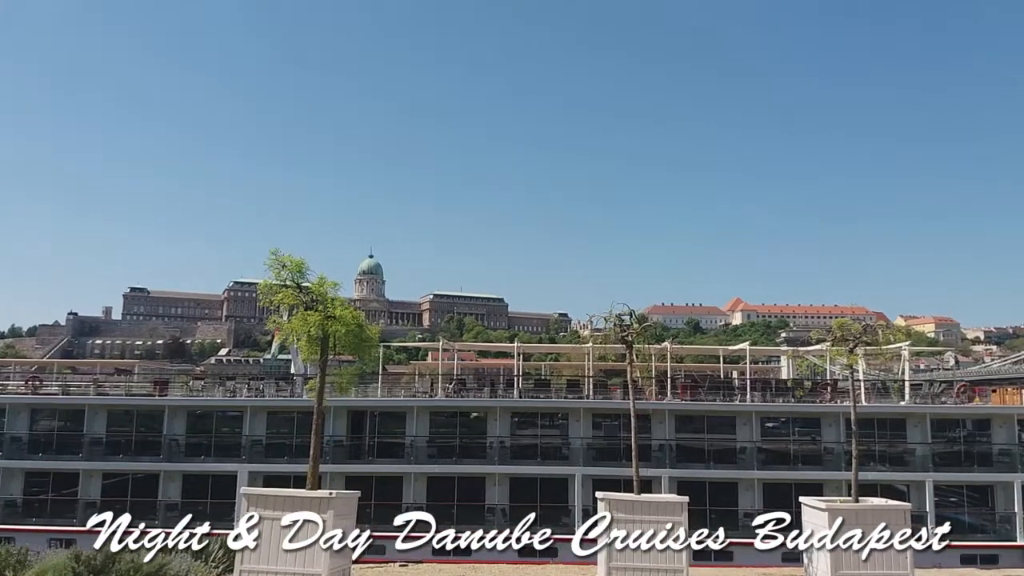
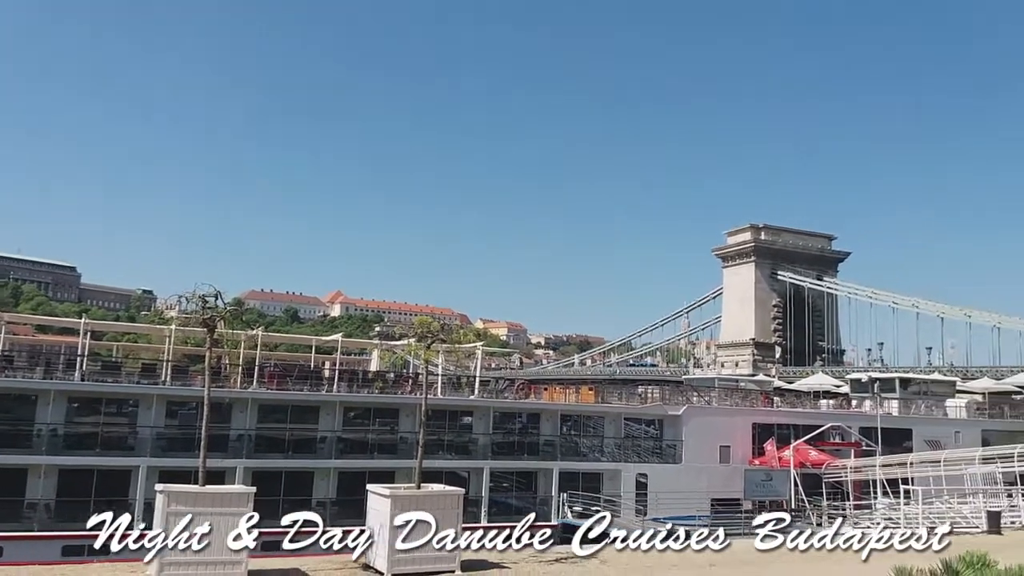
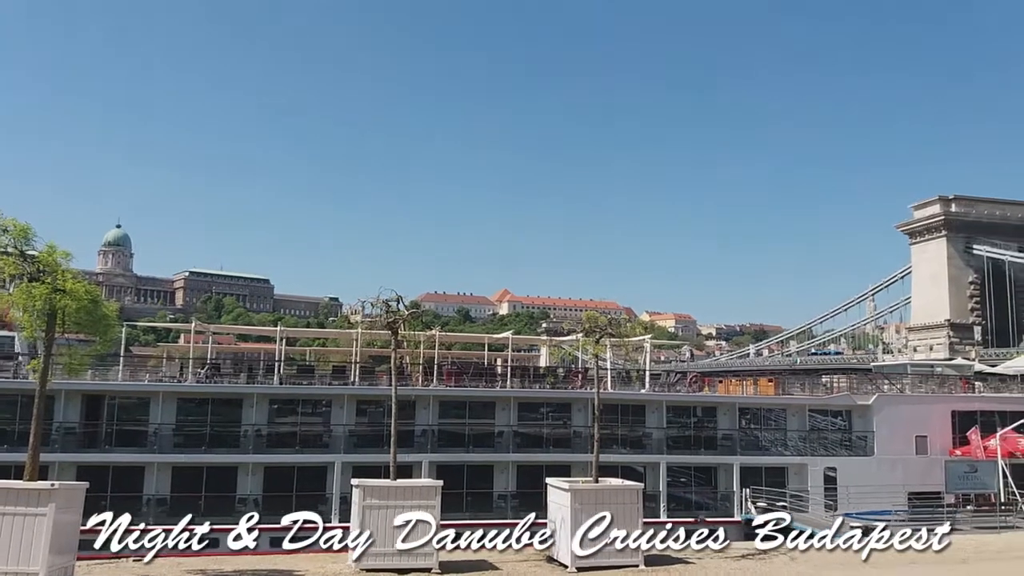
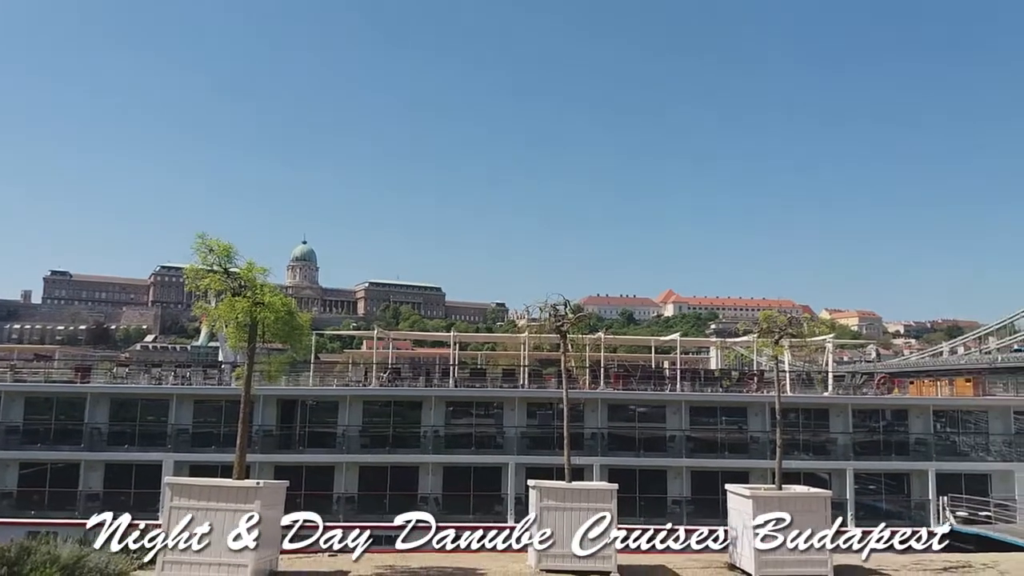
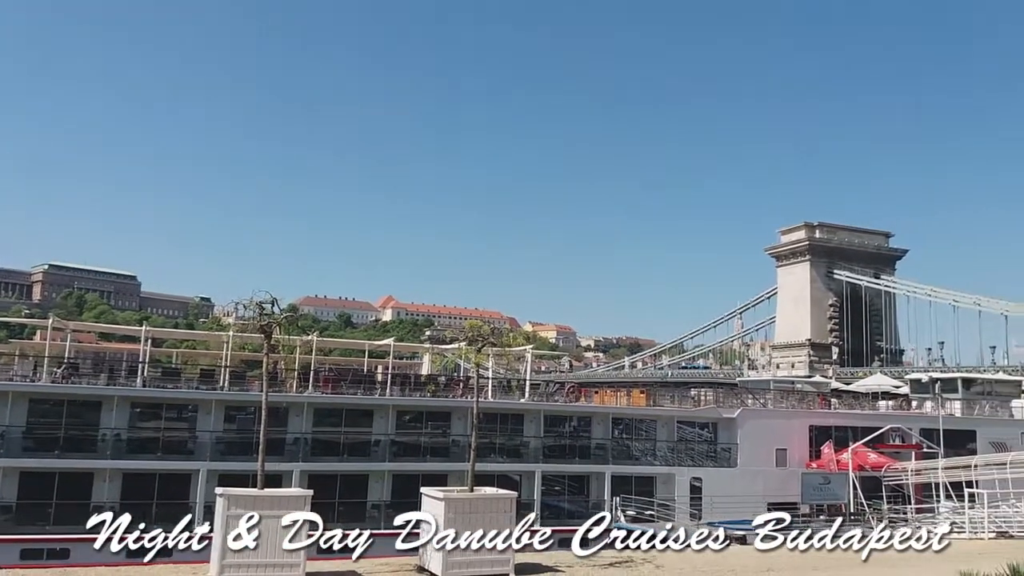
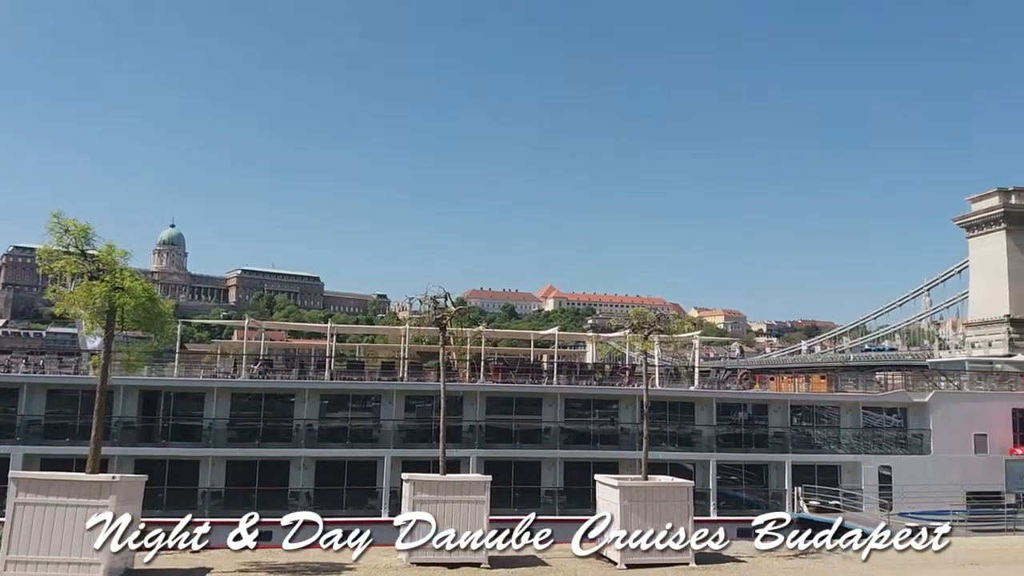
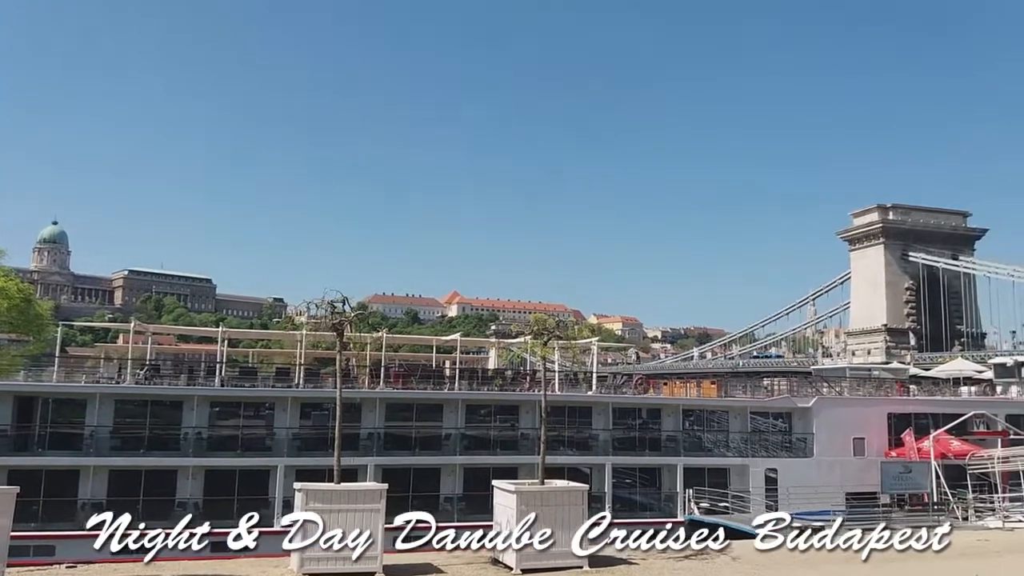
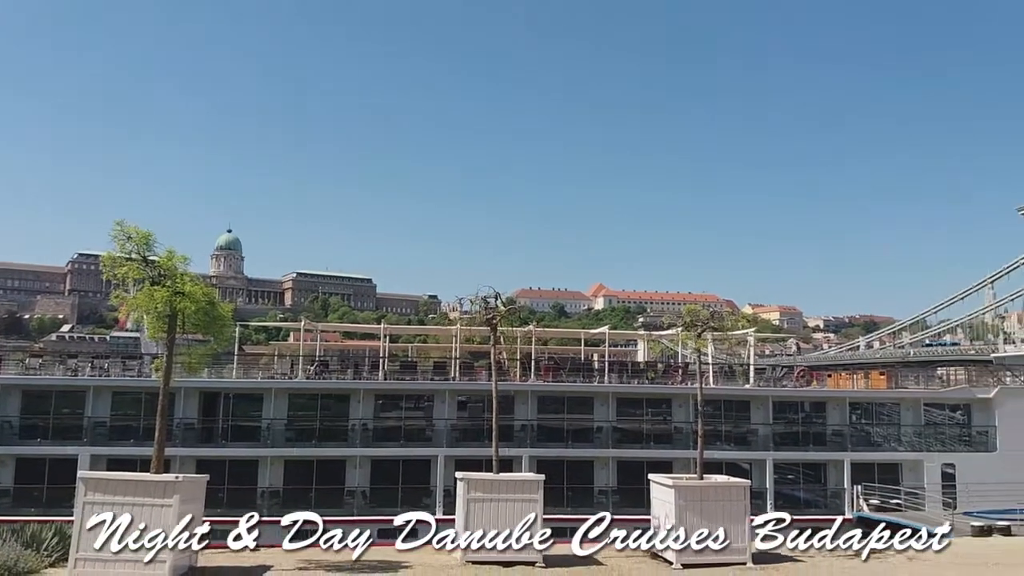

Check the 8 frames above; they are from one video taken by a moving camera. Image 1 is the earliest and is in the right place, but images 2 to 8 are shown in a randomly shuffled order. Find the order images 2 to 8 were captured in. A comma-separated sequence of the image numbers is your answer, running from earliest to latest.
4, 8, 6, 3, 7, 5, 2
